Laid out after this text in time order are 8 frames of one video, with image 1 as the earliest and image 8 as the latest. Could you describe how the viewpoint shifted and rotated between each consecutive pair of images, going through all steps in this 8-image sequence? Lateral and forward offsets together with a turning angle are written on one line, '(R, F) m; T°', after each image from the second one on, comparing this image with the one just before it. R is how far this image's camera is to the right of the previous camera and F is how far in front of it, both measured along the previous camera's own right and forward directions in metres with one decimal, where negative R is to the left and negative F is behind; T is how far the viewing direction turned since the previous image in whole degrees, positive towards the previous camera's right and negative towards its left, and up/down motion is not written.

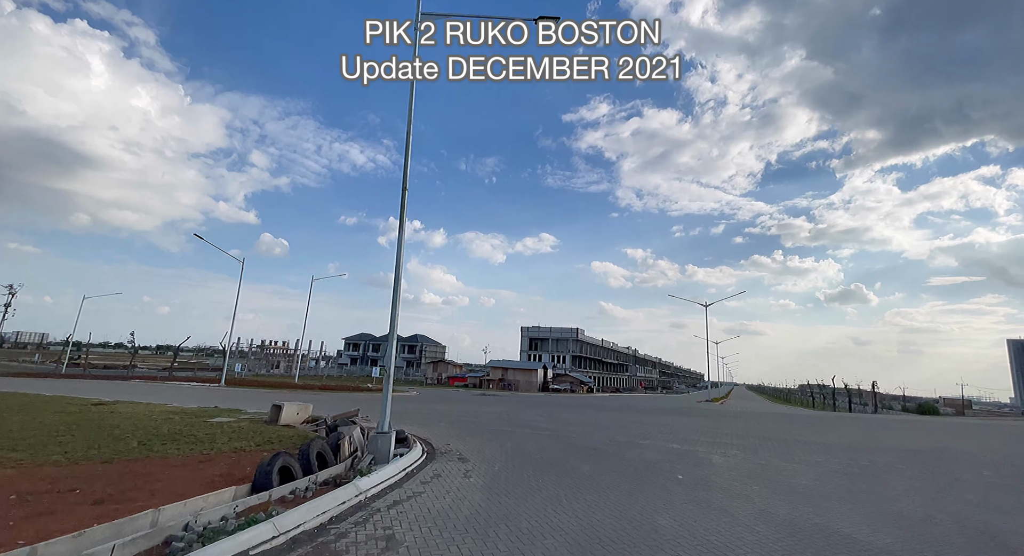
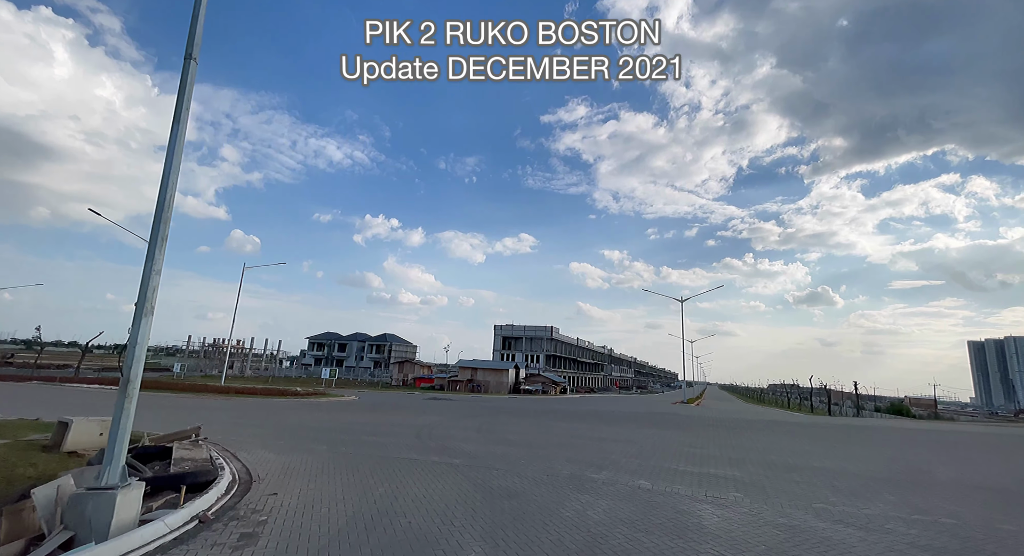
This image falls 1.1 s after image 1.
(+1.4, +3.8) m; +3°
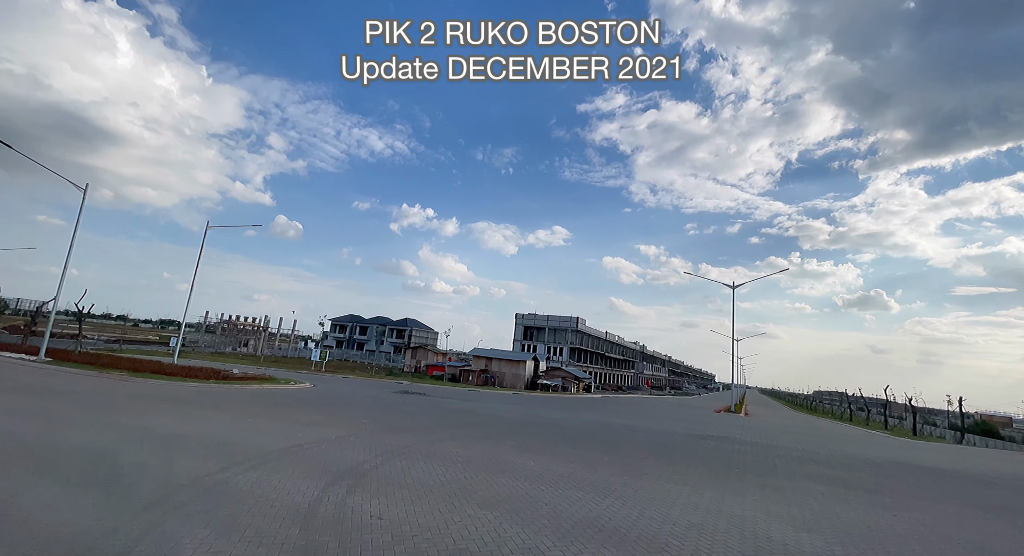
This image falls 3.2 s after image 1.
(+1.6, +6.7) m; -4°
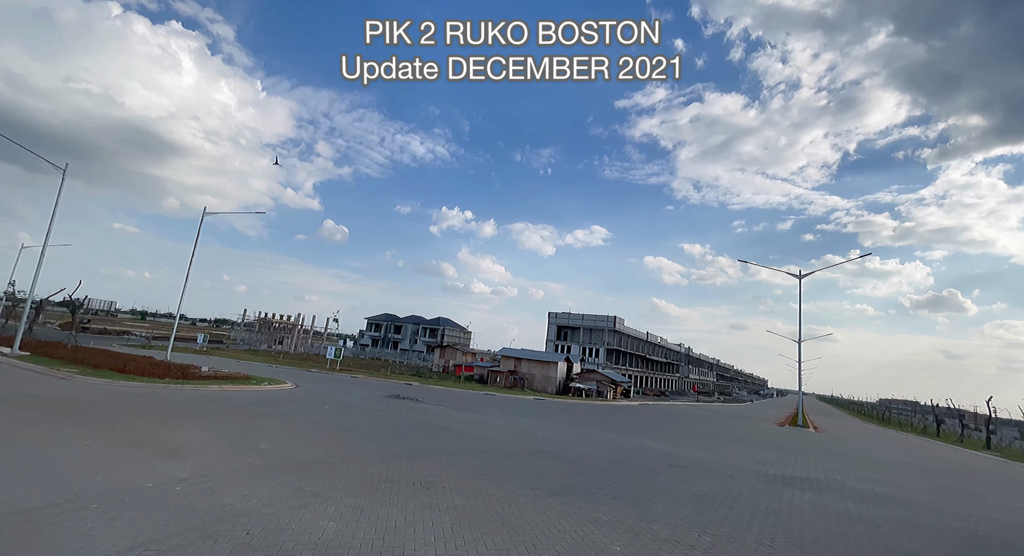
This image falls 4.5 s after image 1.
(+1.1, +4.1) m; -5°
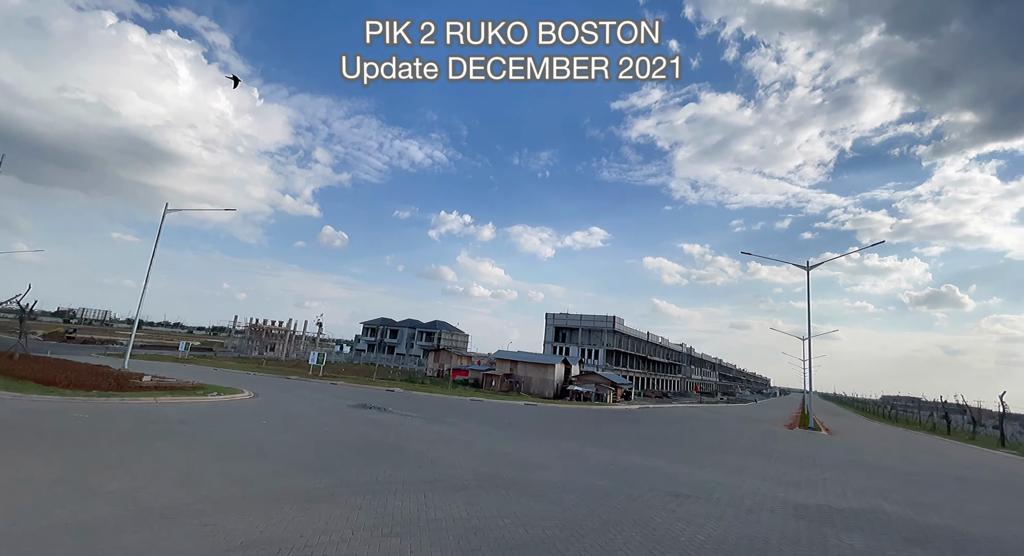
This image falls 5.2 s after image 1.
(+0.7, +2.1) m; 0°
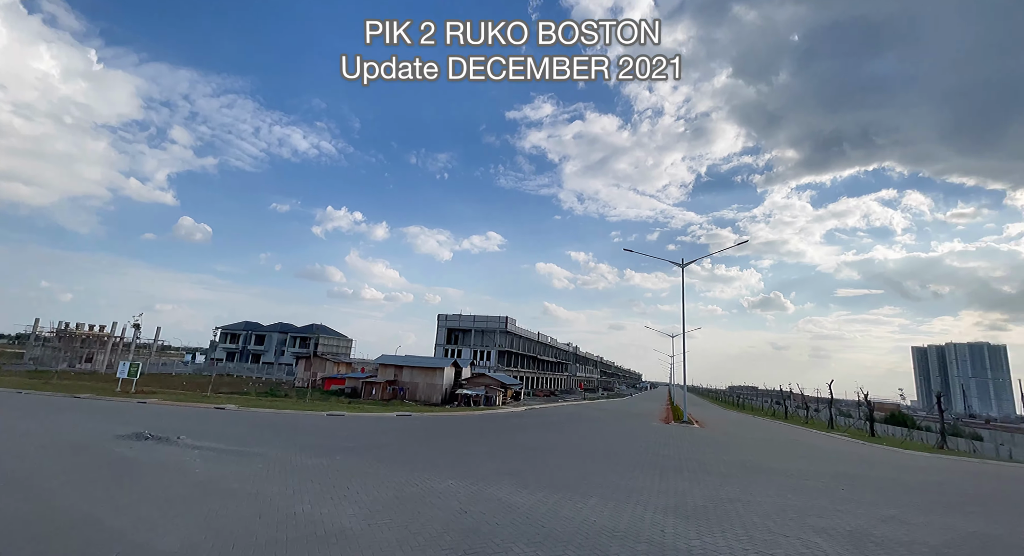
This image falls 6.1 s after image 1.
(+0.4, +3.7) m; +13°
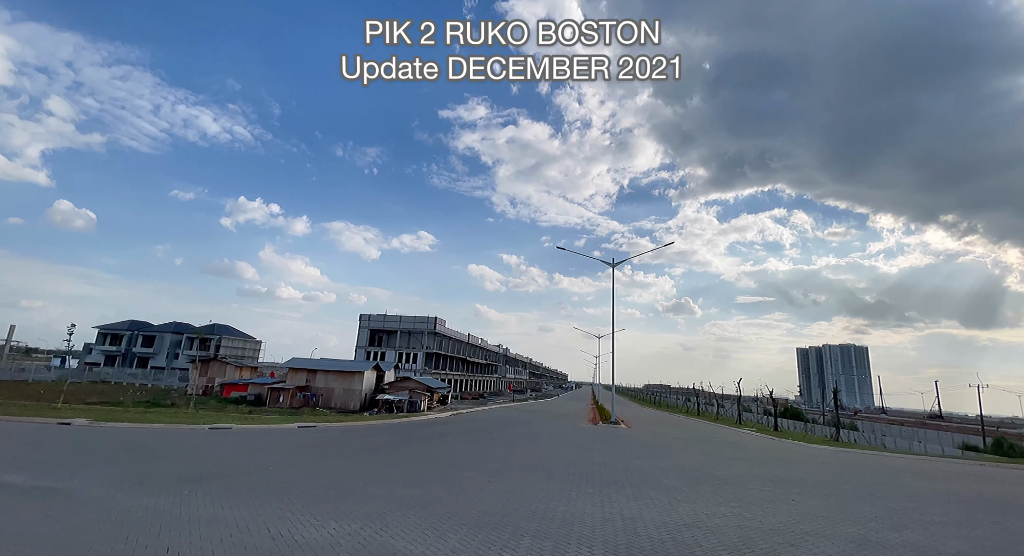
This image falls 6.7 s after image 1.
(+0.4, +2.7) m; +8°
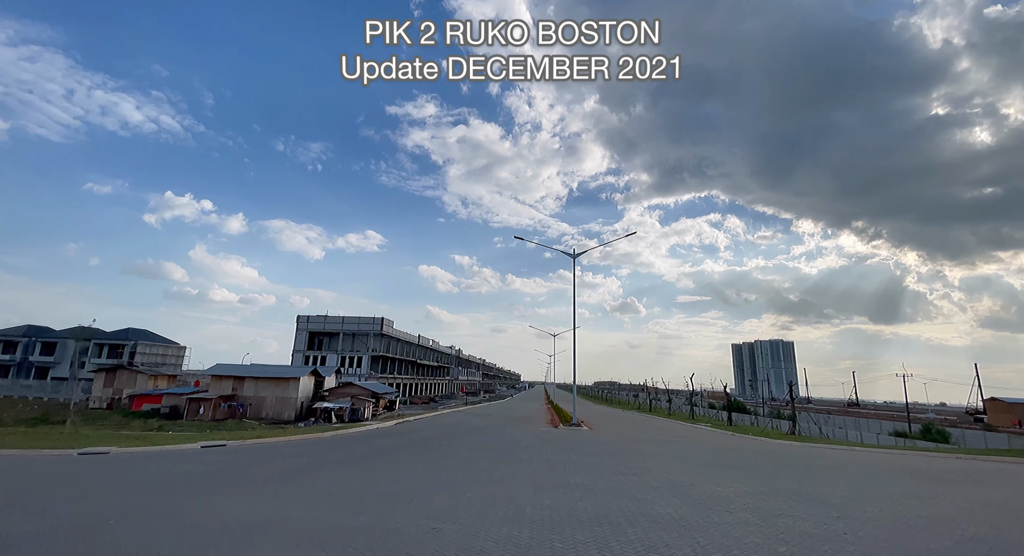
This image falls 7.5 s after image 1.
(-0.3, +3.7) m; +6°
